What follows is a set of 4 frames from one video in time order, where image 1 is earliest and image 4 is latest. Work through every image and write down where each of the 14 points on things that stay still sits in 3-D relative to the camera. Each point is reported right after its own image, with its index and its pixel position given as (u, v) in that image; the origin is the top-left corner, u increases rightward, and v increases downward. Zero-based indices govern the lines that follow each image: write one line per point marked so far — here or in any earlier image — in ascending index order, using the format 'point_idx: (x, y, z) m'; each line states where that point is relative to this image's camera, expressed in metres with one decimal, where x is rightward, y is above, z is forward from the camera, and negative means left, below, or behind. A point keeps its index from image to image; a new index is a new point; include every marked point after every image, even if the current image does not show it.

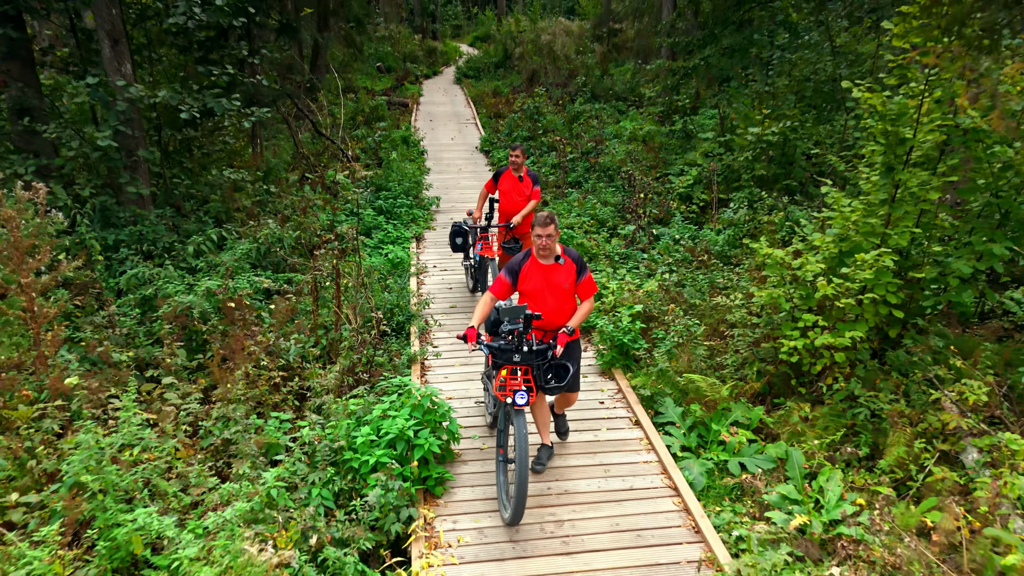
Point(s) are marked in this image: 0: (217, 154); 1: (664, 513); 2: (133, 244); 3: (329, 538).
0: (-2.8, +1.3, +7.3) m
1: (+0.7, -1.0, +3.6) m
2: (-2.8, +0.3, +5.5) m
3: (-0.8, -1.0, +3.1) m
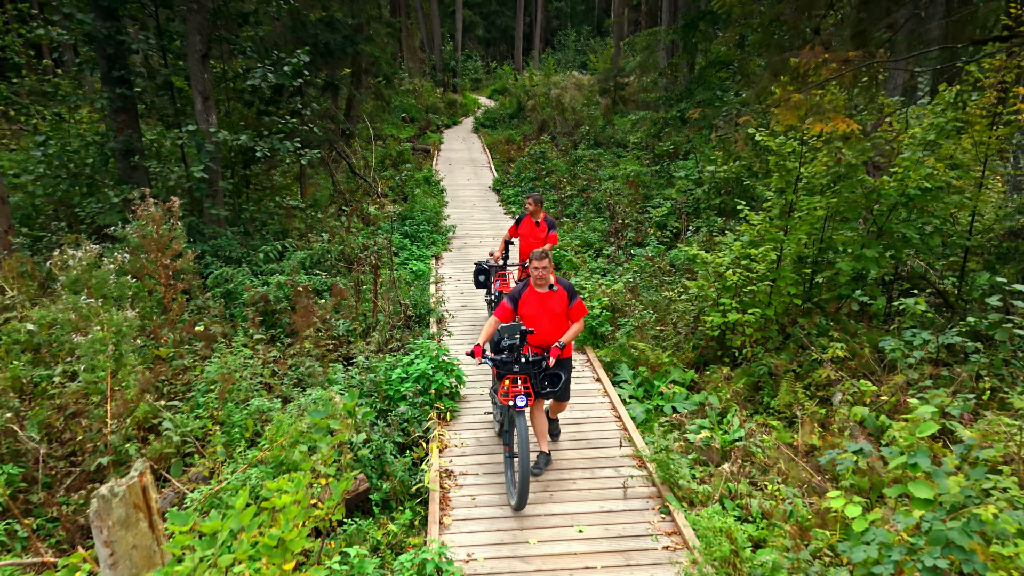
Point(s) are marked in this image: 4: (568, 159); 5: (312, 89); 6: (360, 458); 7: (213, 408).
0: (-2.8, +1.2, +8.9) m
1: (+0.6, -0.9, +5.1) m
2: (-2.8, +0.3, +7.1) m
3: (-0.8, -0.9, +4.6) m
4: (+1.0, +2.3, +13.7) m
5: (-2.7, +2.7, +10.1) m
6: (-0.9, -0.9, +4.2) m
7: (-1.7, -0.7, +4.3) m
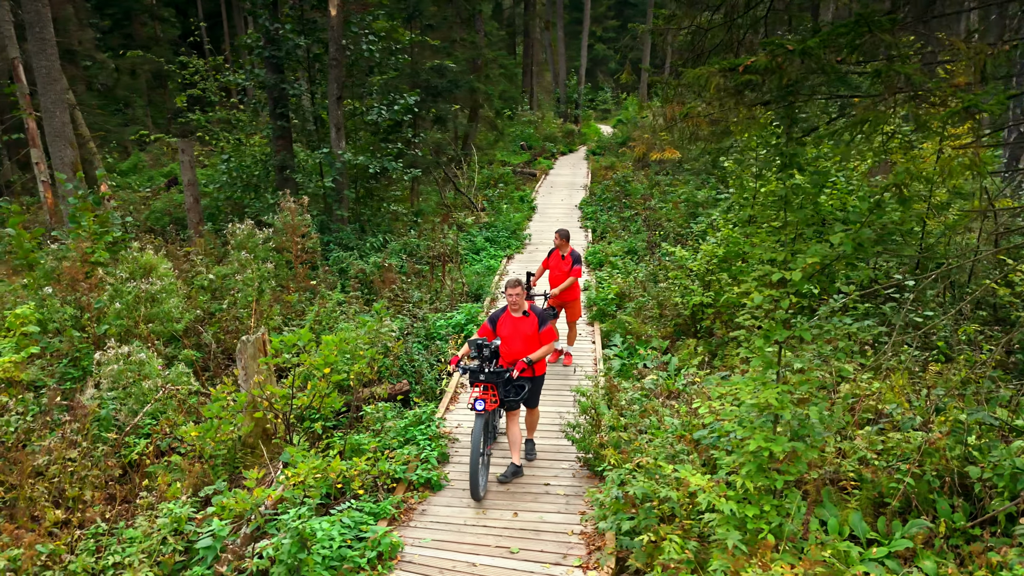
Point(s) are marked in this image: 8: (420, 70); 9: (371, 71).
0: (-1.9, +1.4, +11.4) m
1: (+0.7, -0.8, +7.0) m
2: (-2.2, +0.6, +9.6) m
3: (-0.9, -0.6, +6.8) m
4: (+2.8, +2.1, +15.5) m
5: (-1.5, +2.8, +12.7) m
6: (-0.9, -0.7, +6.4) m
7: (-1.7, -0.4, +6.7) m
8: (-1.5, +3.5, +12.1) m
9: (-2.0, +3.1, +11.0) m
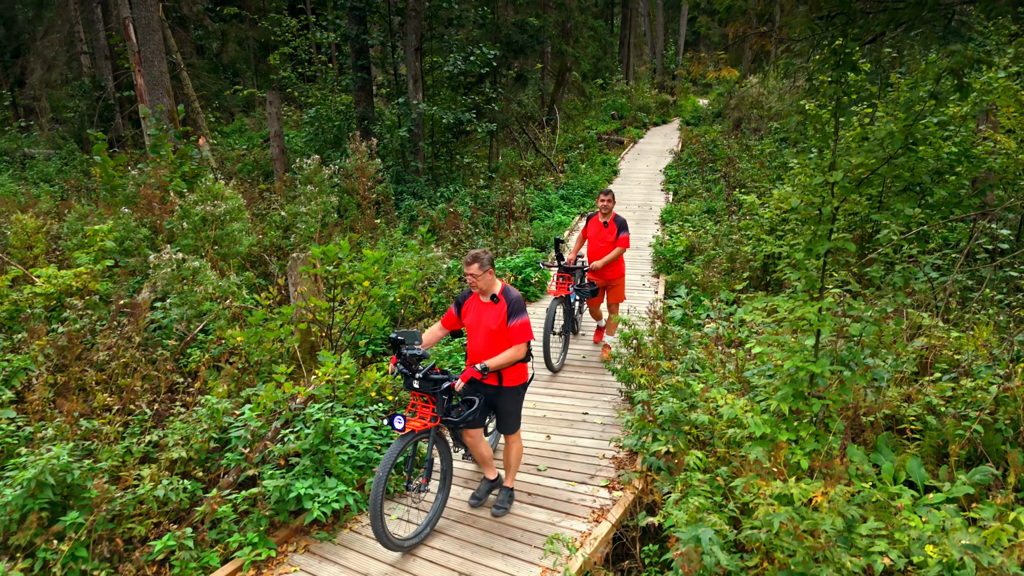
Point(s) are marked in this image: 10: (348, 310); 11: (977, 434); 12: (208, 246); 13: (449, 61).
0: (-0.7, +2.1, +11.5) m
1: (+1.2, -0.3, +6.8) m
2: (-1.3, +1.2, +9.8) m
3: (-0.3, -0.1, +6.8) m
4: (+4.5, +2.7, +14.9) m
5: (-0.1, +3.5, +12.6) m
6: (-0.5, -0.1, +6.5) m
7: (-1.2, +0.2, +6.8) m
8: (-0.1, +4.2, +12.1) m
9: (-0.9, +3.8, +11.0) m
10: (-1.1, -0.2, +5.0) m
11: (+2.6, -0.8, +4.2) m
12: (-2.4, +0.3, +6.0) m
13: (-0.9, +3.1, +10.3) m
